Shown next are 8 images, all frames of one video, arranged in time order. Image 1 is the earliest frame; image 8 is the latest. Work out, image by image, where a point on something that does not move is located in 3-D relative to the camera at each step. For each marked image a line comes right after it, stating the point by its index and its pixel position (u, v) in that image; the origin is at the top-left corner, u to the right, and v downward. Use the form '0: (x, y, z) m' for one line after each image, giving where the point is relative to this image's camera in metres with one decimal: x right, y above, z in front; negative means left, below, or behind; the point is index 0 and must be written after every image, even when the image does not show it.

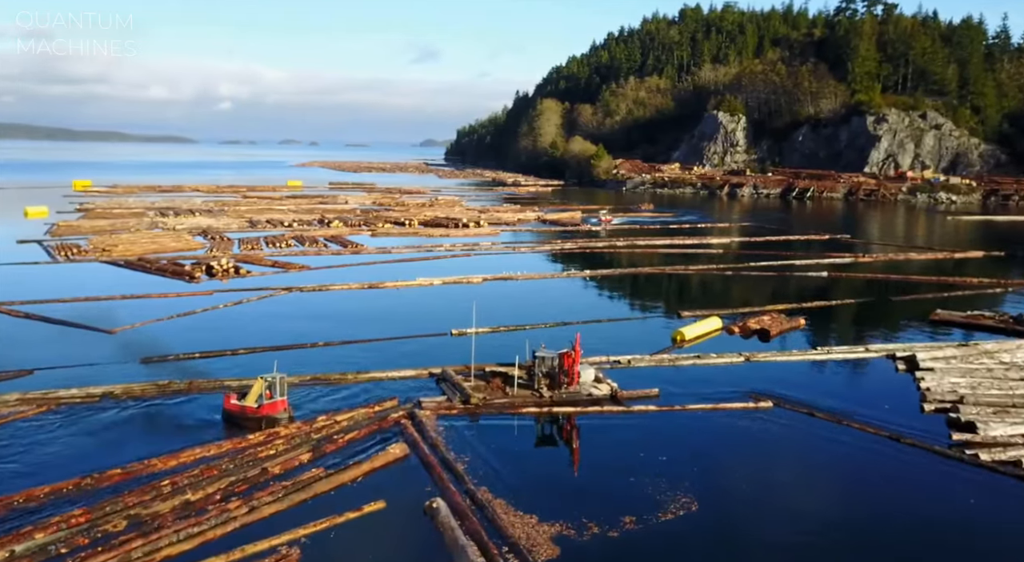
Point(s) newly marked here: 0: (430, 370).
0: (-1.6, -1.8, +15.2) m
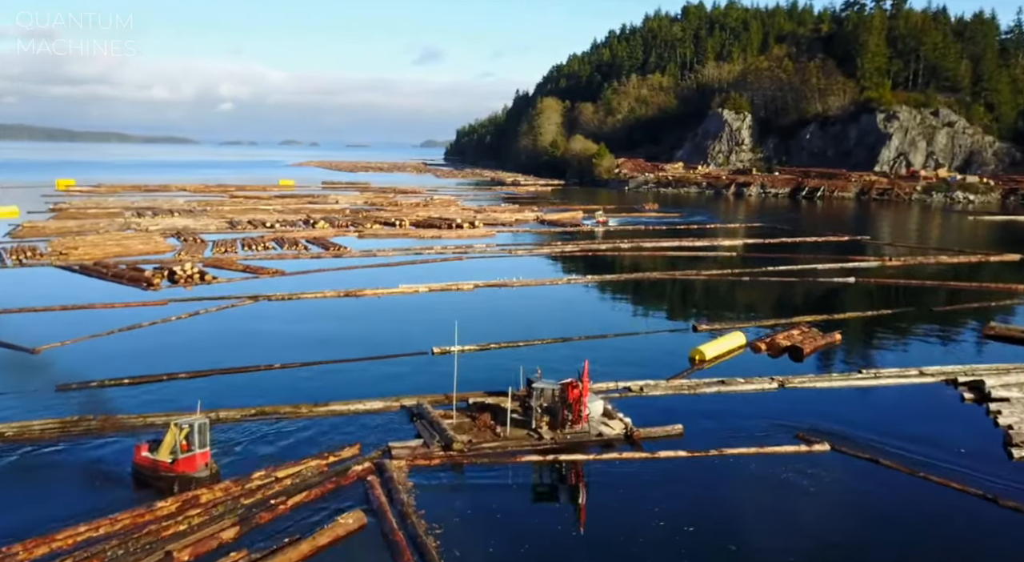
0: (-1.8, -2.0, +12.7) m
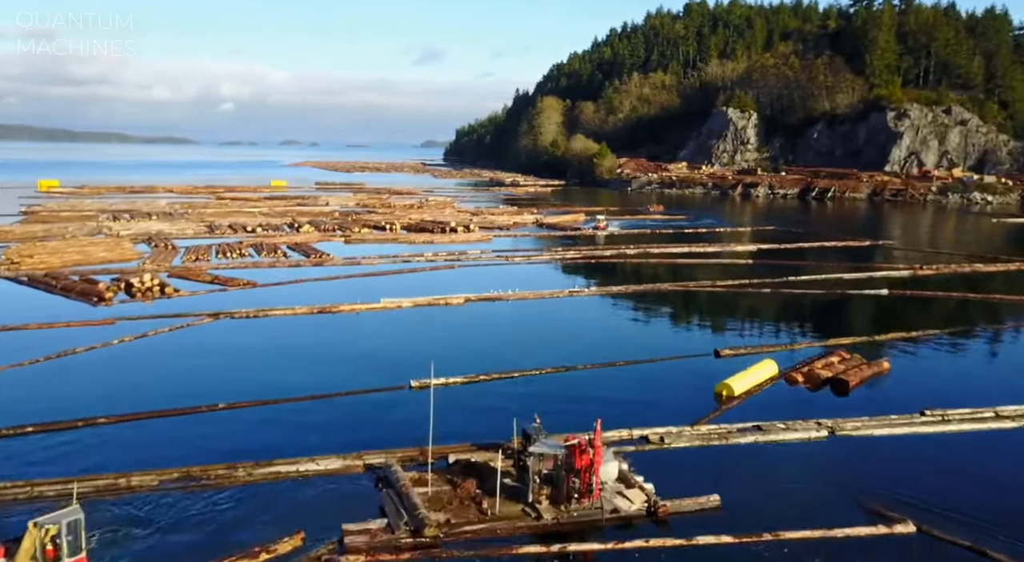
0: (-1.9, -2.4, +10.2) m
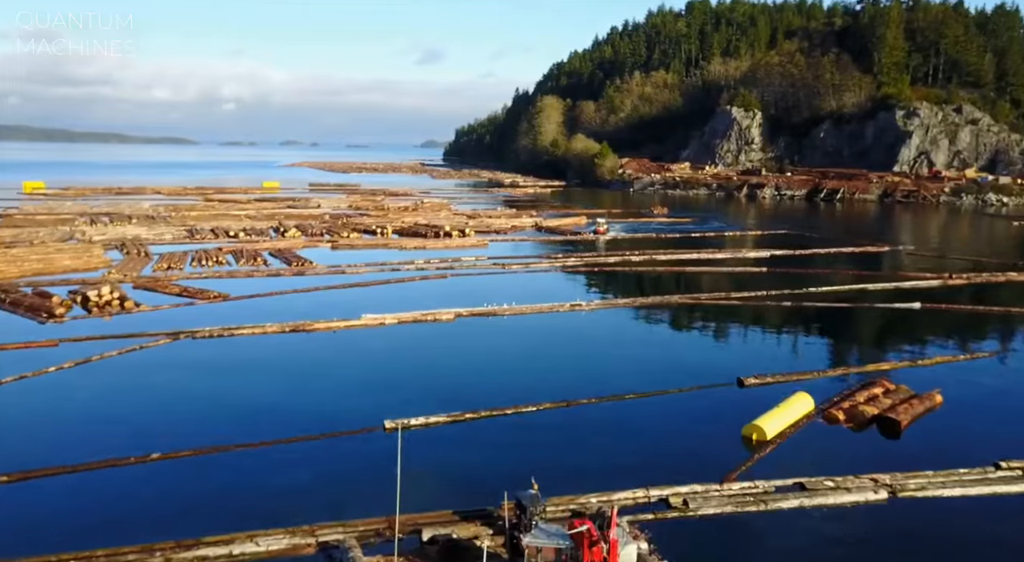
0: (-2.0, -2.7, +8.3) m
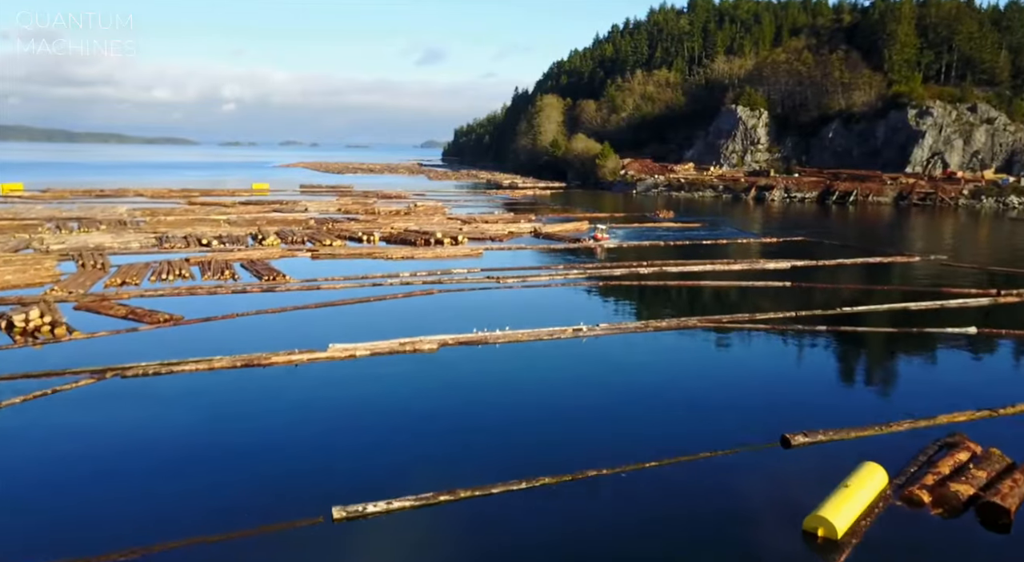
0: (-2.1, -3.1, +5.6) m
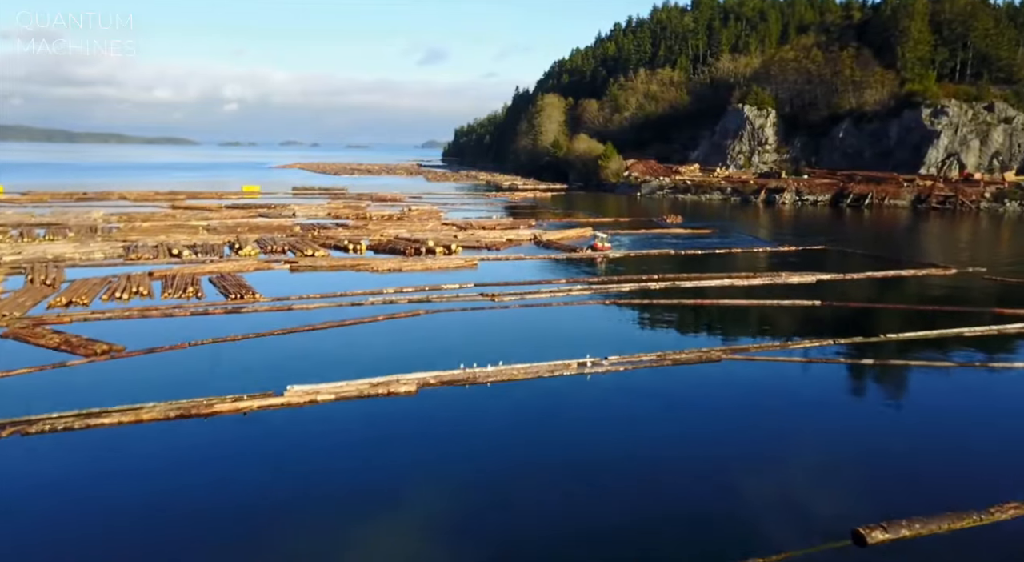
0: (-2.3, -3.6, +3.0) m
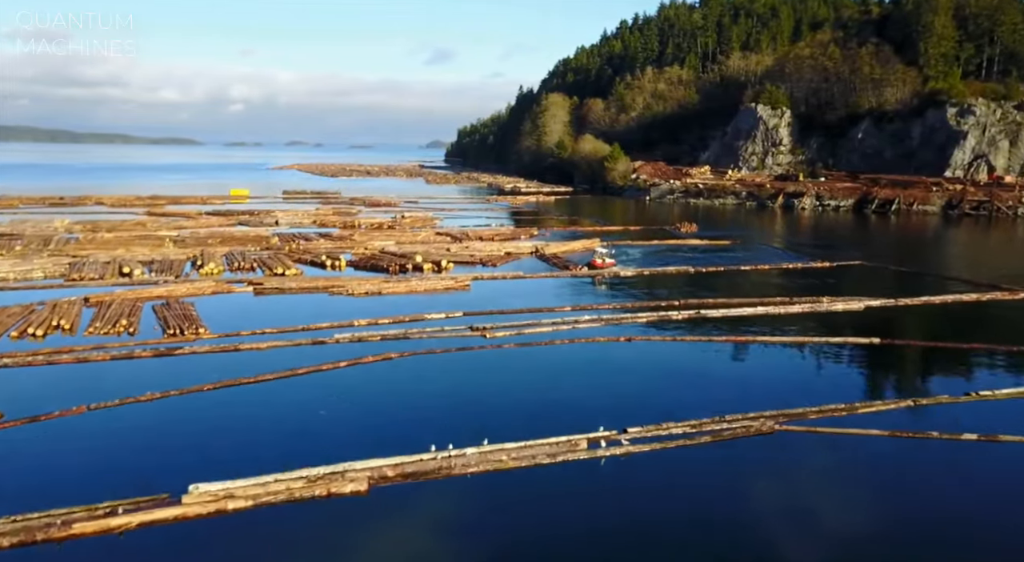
0: (-2.5, -4.4, -0.6) m
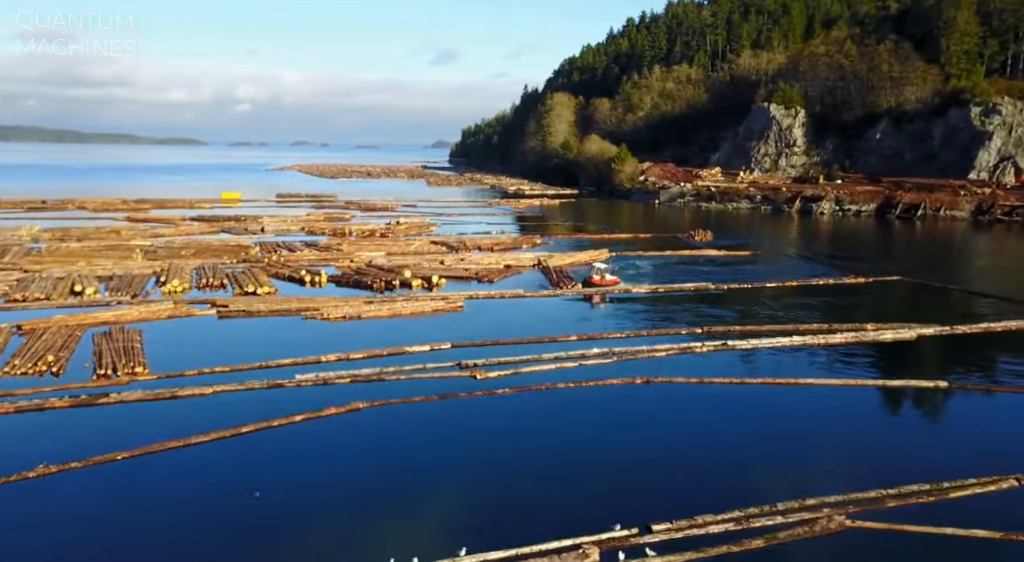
0: (-2.7, -4.9, -3.4) m
